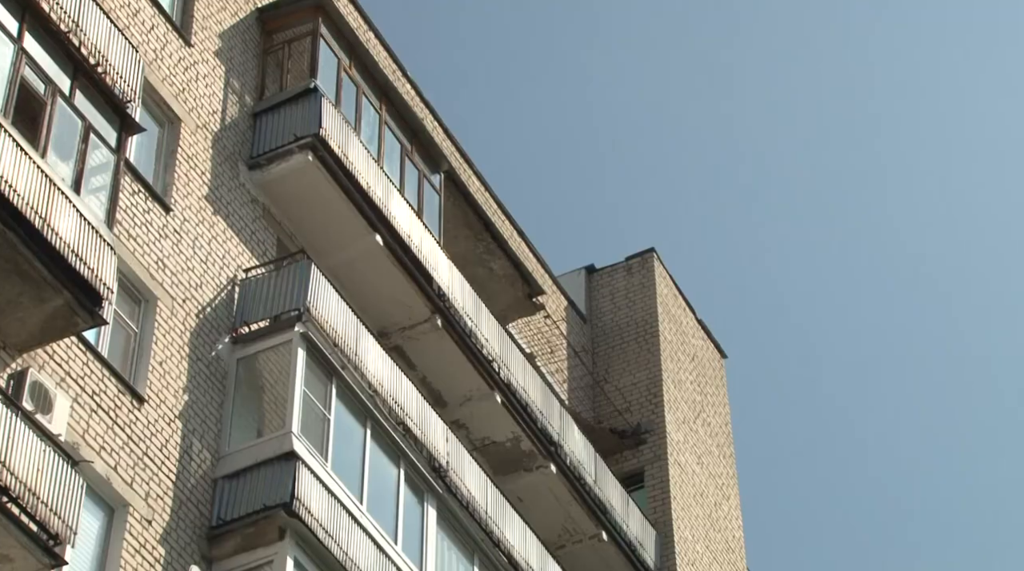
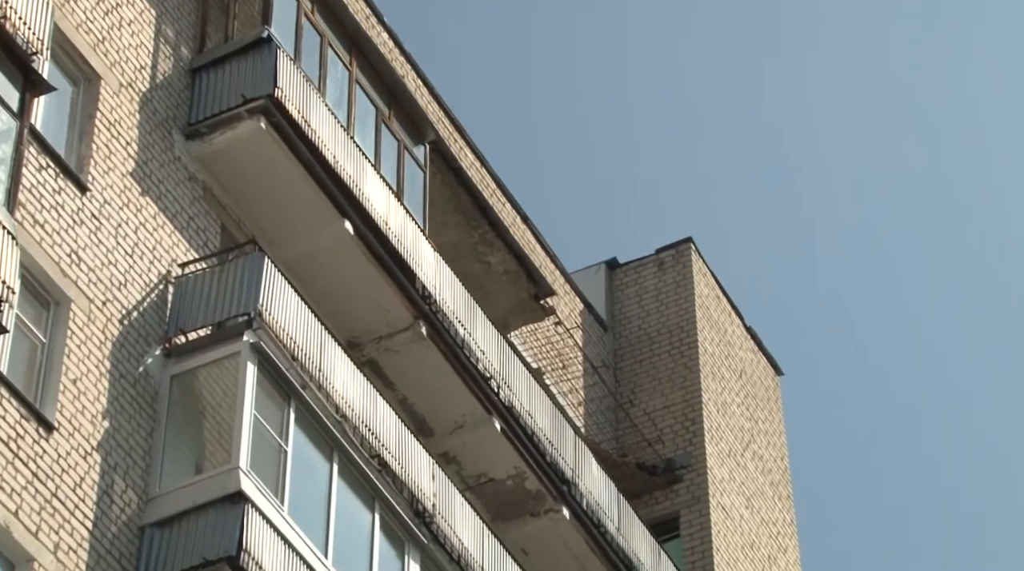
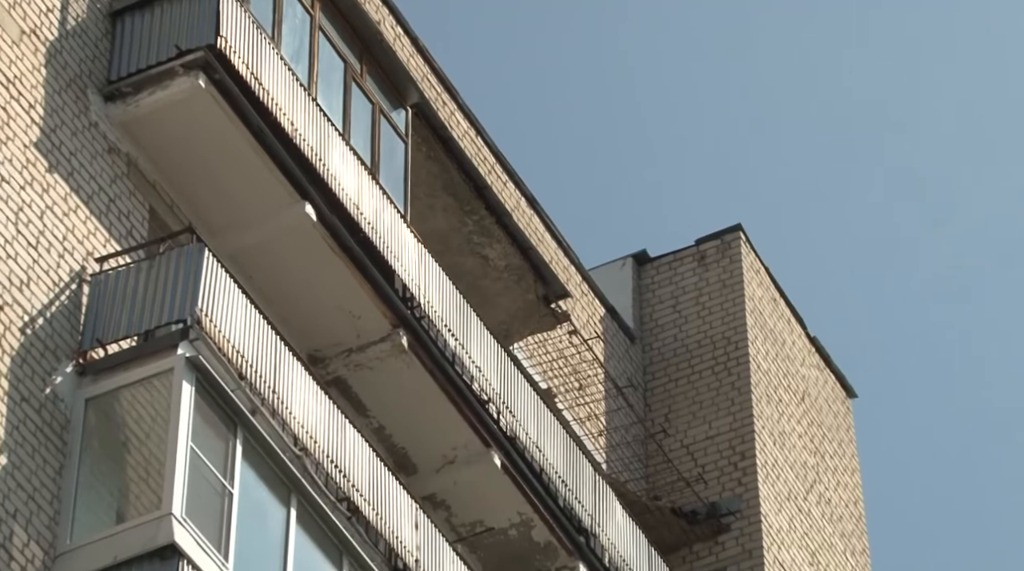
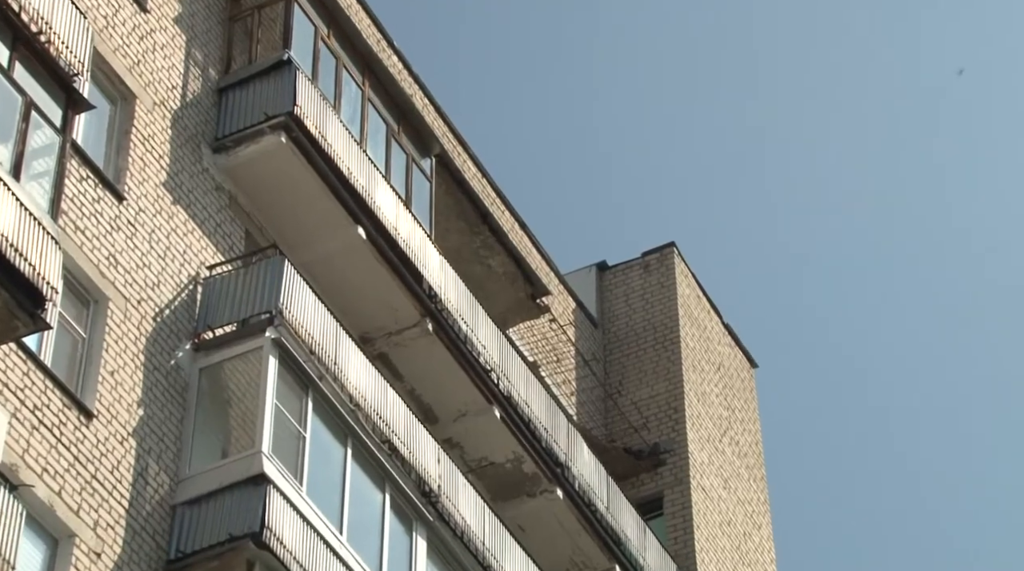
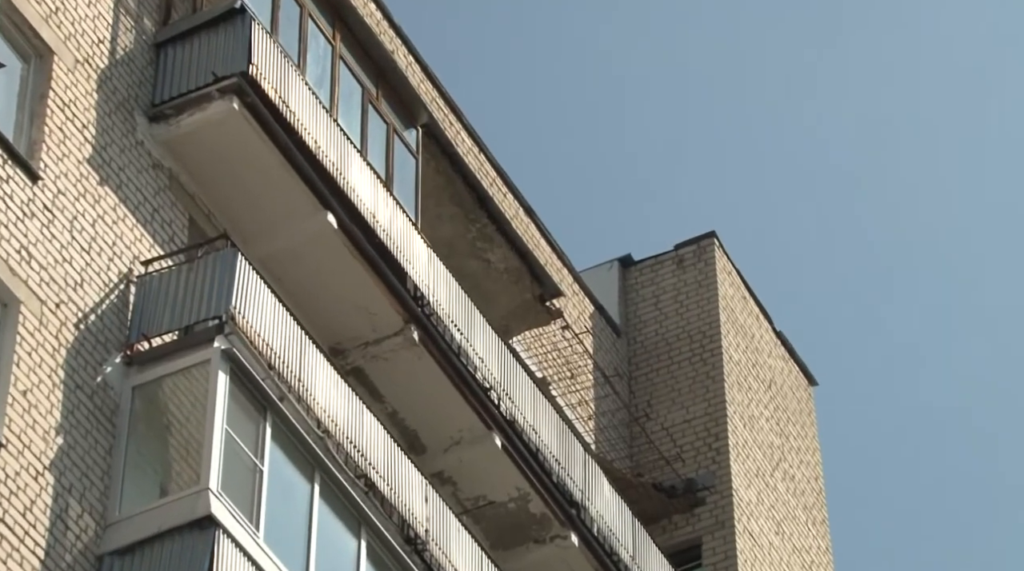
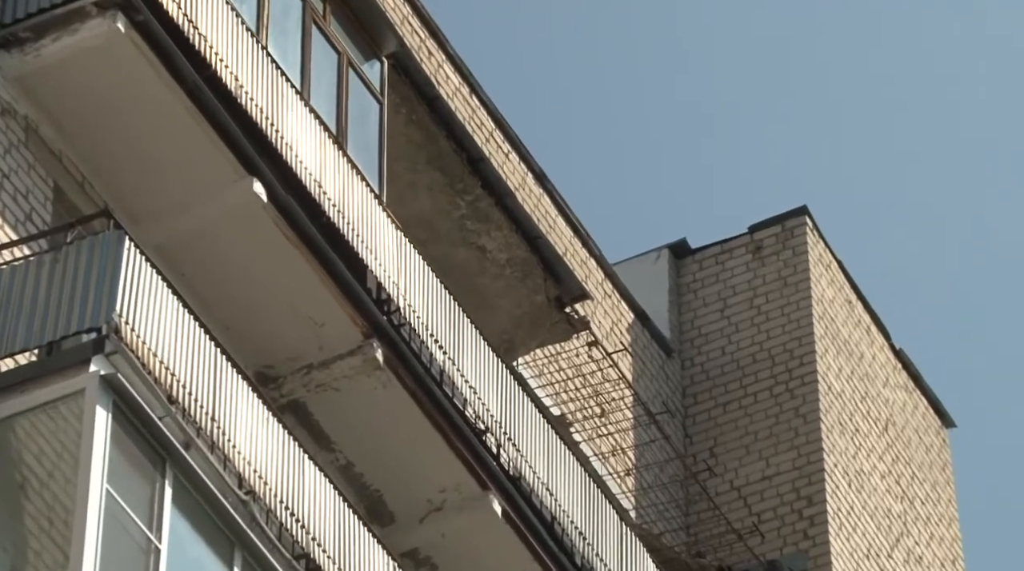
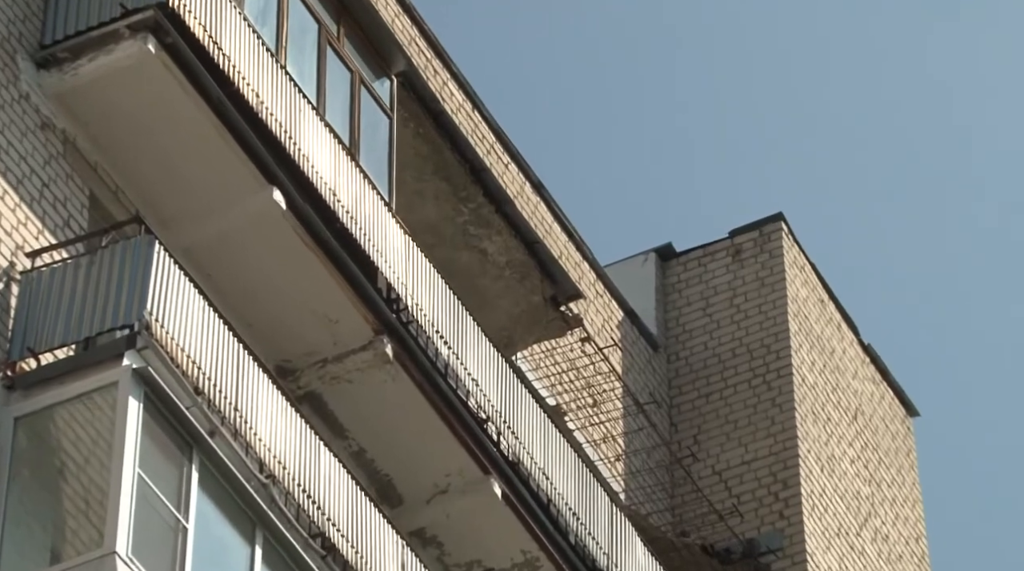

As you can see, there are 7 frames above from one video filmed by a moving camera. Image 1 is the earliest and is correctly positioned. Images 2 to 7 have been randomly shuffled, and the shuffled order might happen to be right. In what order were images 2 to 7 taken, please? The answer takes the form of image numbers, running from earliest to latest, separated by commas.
4, 2, 5, 3, 7, 6
